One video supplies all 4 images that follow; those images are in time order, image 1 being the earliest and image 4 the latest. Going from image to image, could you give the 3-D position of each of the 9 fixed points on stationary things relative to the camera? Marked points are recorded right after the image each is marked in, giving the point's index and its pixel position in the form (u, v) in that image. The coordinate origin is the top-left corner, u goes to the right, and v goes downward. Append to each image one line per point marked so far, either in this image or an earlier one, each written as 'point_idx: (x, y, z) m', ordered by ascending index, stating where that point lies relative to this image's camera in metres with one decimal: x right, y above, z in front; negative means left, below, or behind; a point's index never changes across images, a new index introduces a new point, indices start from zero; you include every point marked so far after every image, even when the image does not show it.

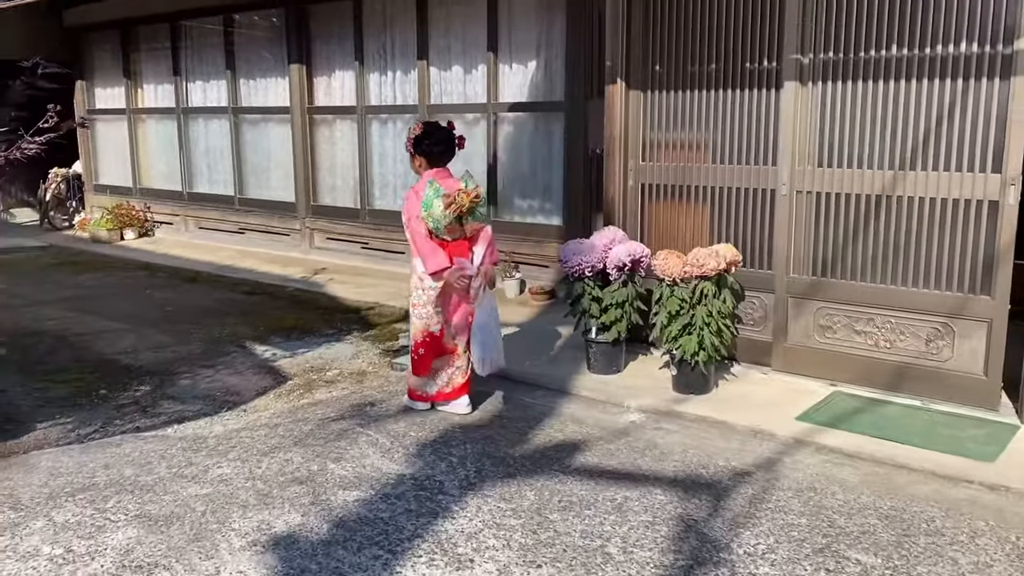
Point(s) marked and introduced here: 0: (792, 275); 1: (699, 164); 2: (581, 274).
0: (+1.5, +0.1, +4.8) m
1: (+1.1, +0.7, +5.1) m
2: (+0.4, +0.1, +4.9) m
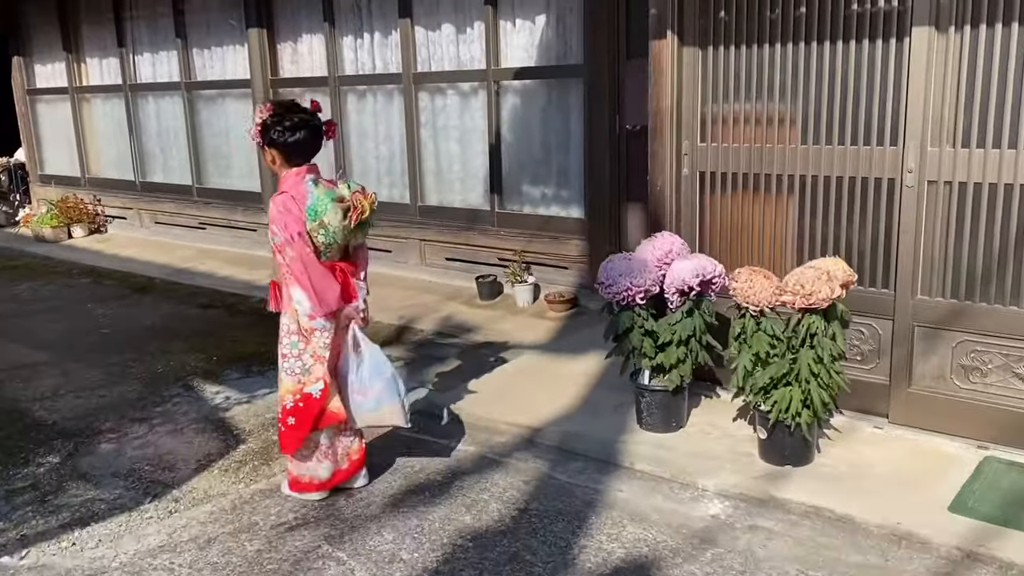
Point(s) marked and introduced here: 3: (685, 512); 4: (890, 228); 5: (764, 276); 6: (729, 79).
0: (+1.6, 0.0, +3.5) m
1: (+1.1, +0.6, +3.8) m
2: (+0.5, -0.1, +3.6) m
3: (+0.6, -0.8, +3.2) m
4: (+1.5, +0.2, +3.5) m
5: (+1.0, 0.0, +3.4) m
6: (+0.9, +0.9, +3.9) m
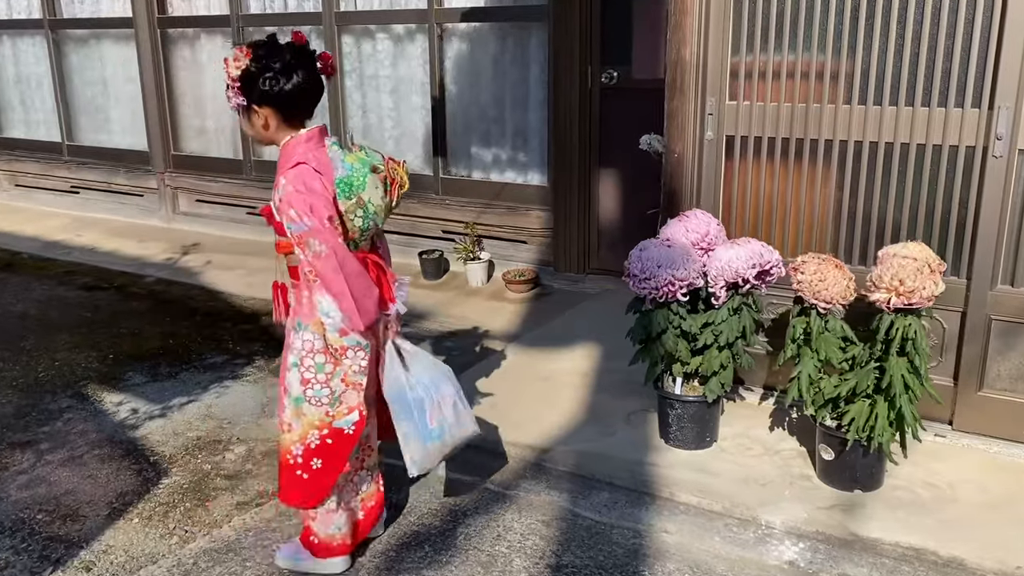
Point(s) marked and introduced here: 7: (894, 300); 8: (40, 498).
0: (+1.6, 0.0, +3.0) m
1: (+1.1, +0.6, +3.1) m
2: (+0.5, 0.0, +2.9) m
3: (+0.7, -0.8, +2.6) m
4: (+1.5, +0.3, +3.0) m
5: (+1.0, +0.1, +2.8) m
6: (+0.9, +1.0, +3.2) m
7: (+1.1, 0.0, +2.6) m
8: (-1.7, -0.8, +3.2) m
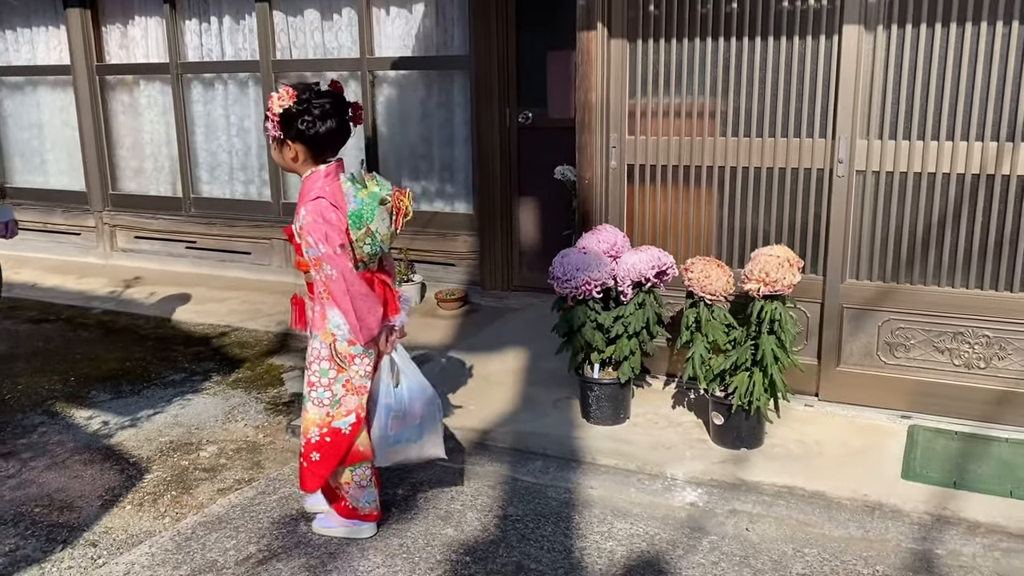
0: (+1.4, 0.0, +3.7) m
1: (+0.9, +0.7, +3.9) m
2: (+0.3, 0.0, +3.5) m
3: (+0.5, -0.8, +3.2) m
4: (+1.3, +0.3, +3.7) m
5: (+0.8, +0.1, +3.4) m
6: (+0.6, +0.9, +3.9) m
7: (+0.9, 0.0, +3.3) m
8: (-1.9, -0.8, +3.6) m
